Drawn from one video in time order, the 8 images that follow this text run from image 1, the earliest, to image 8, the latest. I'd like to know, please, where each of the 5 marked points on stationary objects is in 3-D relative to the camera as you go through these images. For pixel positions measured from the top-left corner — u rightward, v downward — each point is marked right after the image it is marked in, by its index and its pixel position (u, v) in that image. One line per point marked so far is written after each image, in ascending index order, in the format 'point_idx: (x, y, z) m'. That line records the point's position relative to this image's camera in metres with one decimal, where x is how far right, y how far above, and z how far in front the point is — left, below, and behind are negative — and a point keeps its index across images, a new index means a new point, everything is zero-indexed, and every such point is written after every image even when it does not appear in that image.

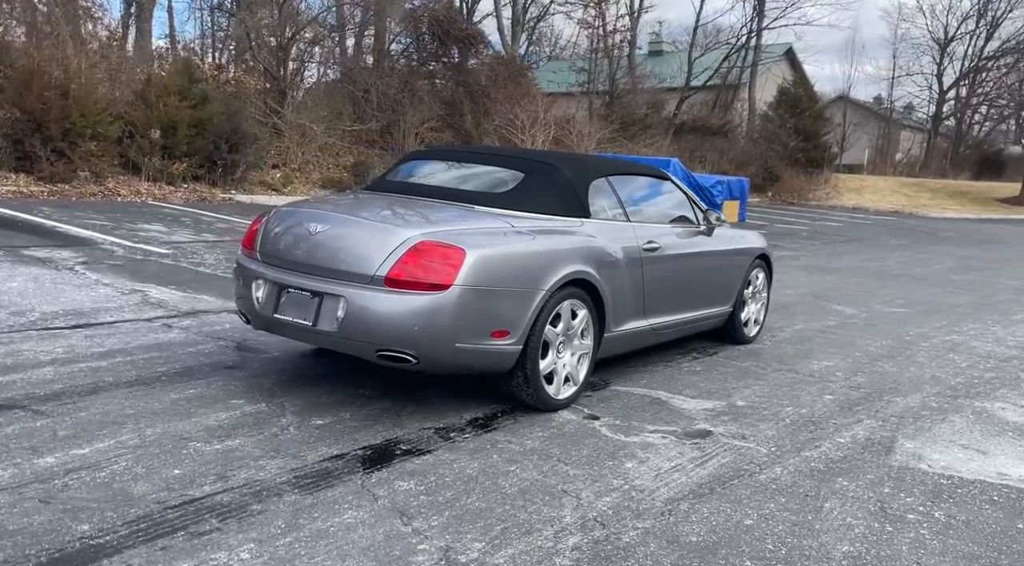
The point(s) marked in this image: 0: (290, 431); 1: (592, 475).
0: (-1.1, -0.7, +4.1) m
1: (+0.4, -0.9, +3.8) m
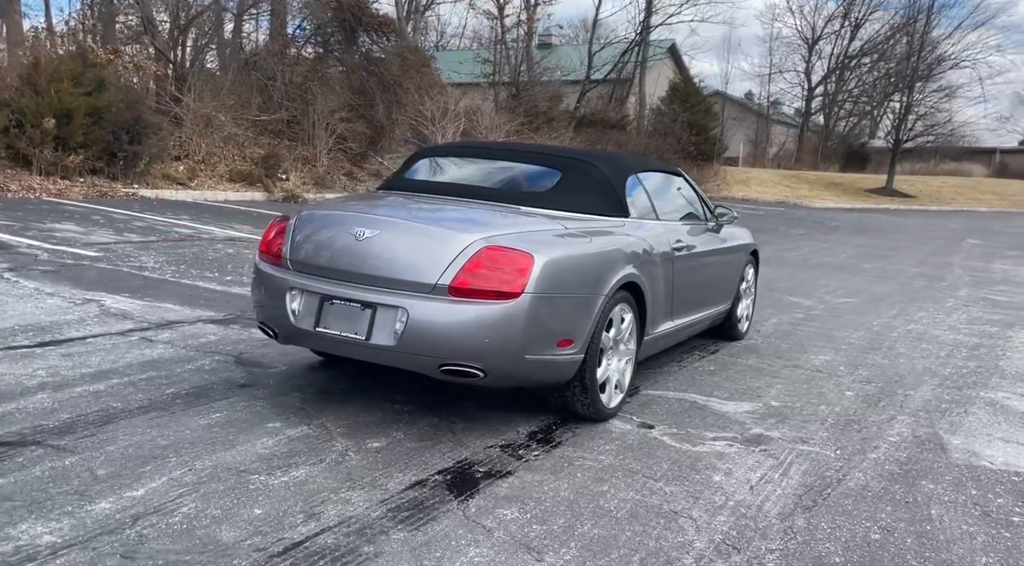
0: (-0.7, -0.8, +3.8) m
1: (+0.8, -0.9, +3.6) m
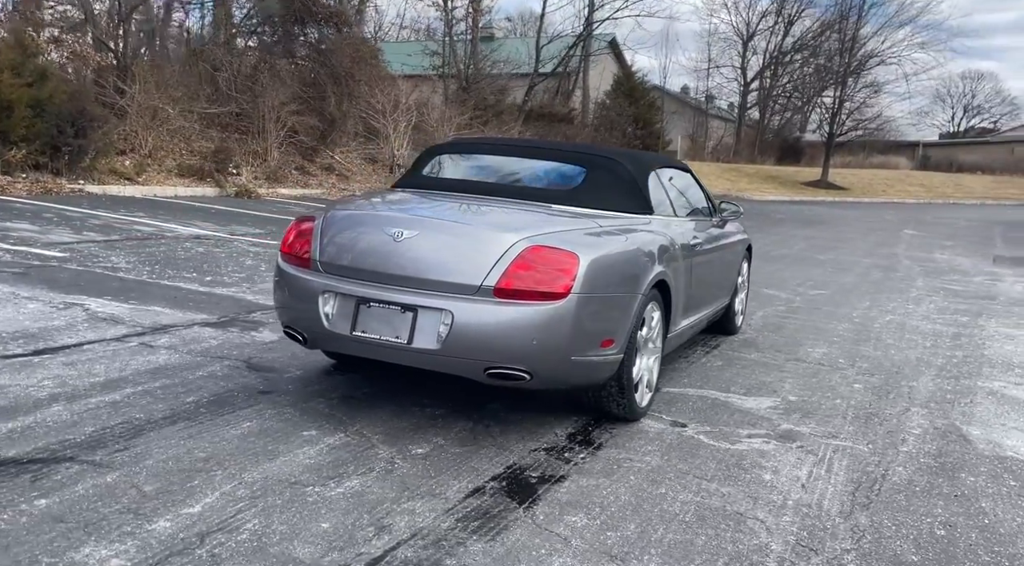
0: (-0.5, -0.8, +3.7) m
1: (+1.0, -0.9, +3.6) m
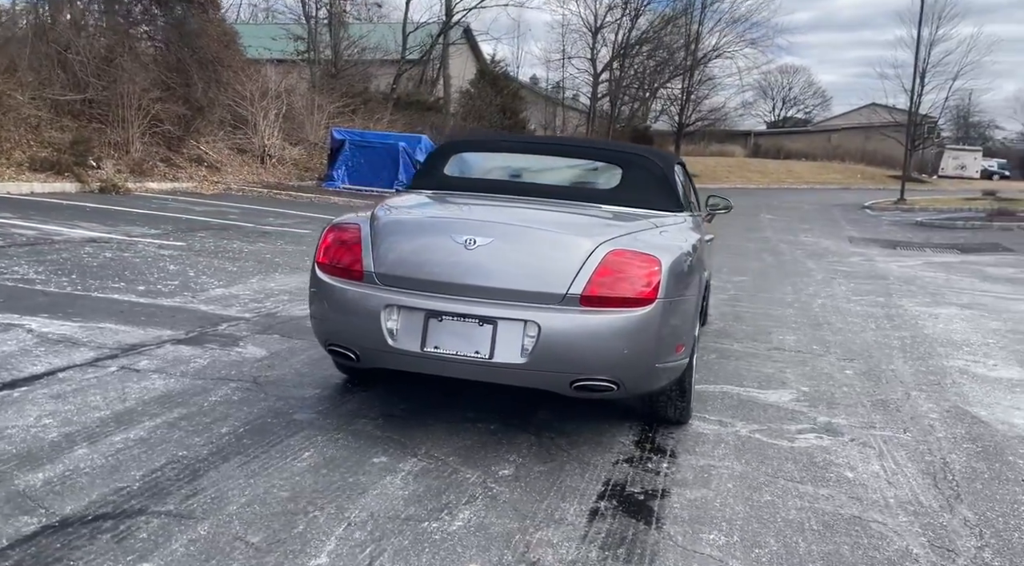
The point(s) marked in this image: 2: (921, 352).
0: (0.0, -0.8, +3.4) m
1: (+1.5, -0.9, +3.6) m
2: (+3.4, -0.6, +6.9) m
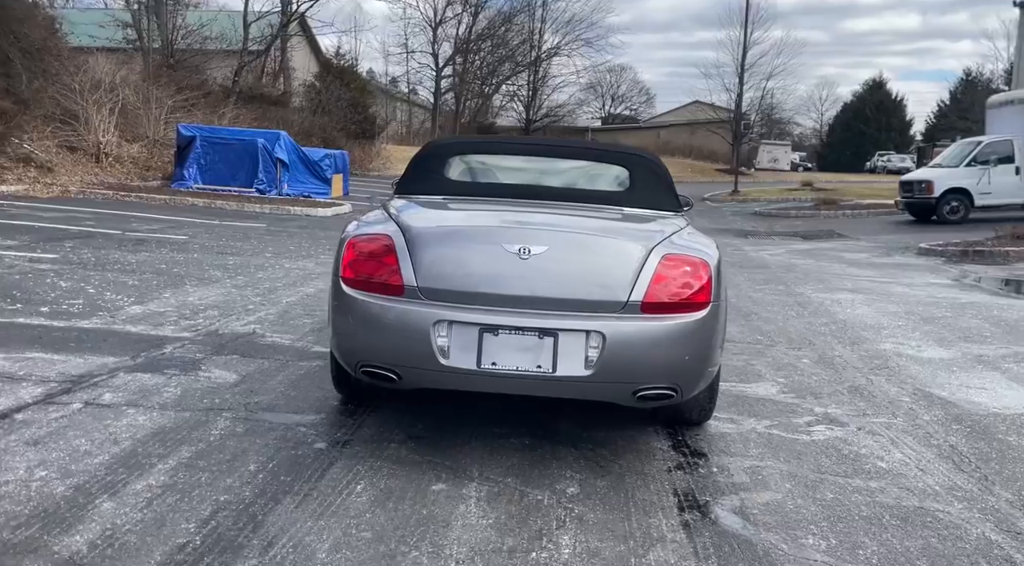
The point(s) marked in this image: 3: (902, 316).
0: (+0.3, -0.9, +3.3) m
1: (+1.7, -0.9, +3.7) m
2: (+2.9, -0.5, +7.3) m
3: (+4.0, -0.3, +8.7) m
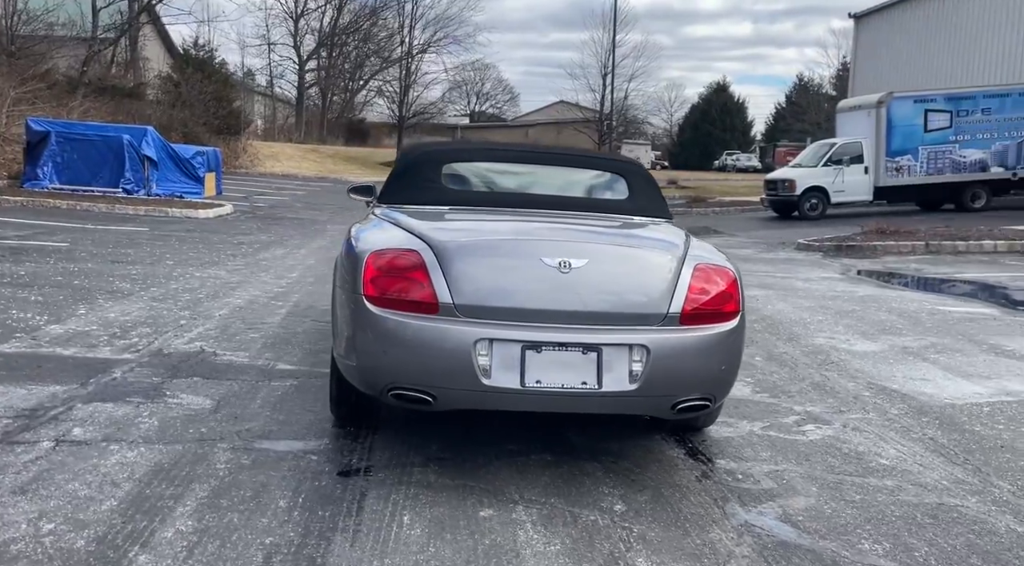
0: (+0.5, -0.9, +3.2) m
1: (+1.8, -0.9, +3.9) m
2: (+2.5, -0.5, +7.7) m
3: (+3.3, -0.3, +9.1) m
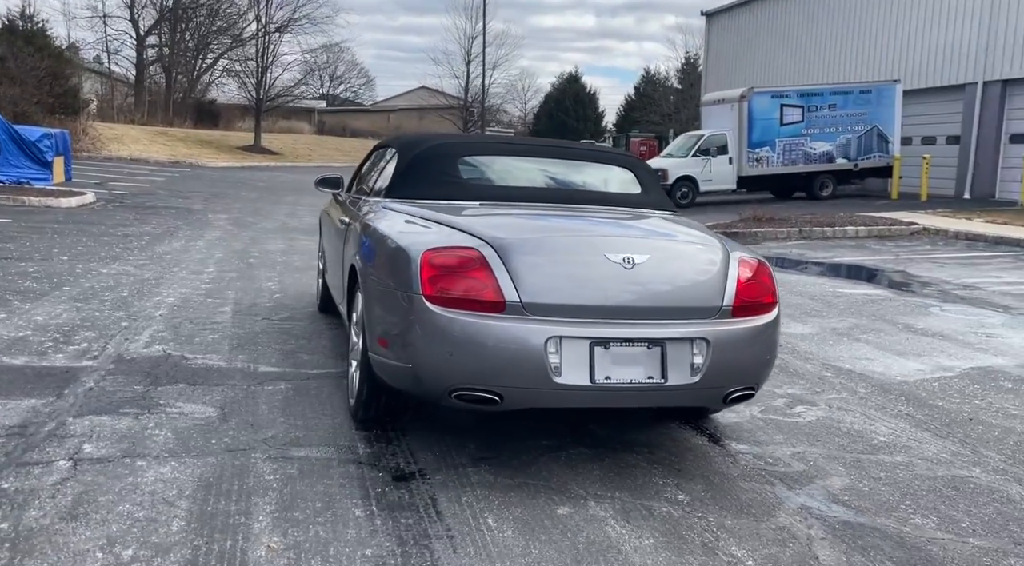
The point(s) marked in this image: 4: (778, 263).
0: (+0.8, -0.9, +3.3) m
1: (+2.0, -0.9, +4.2) m
2: (+2.0, -0.4, +8.0) m
3: (+2.6, -0.2, +9.6) m
4: (+4.6, +0.3, +14.4) m
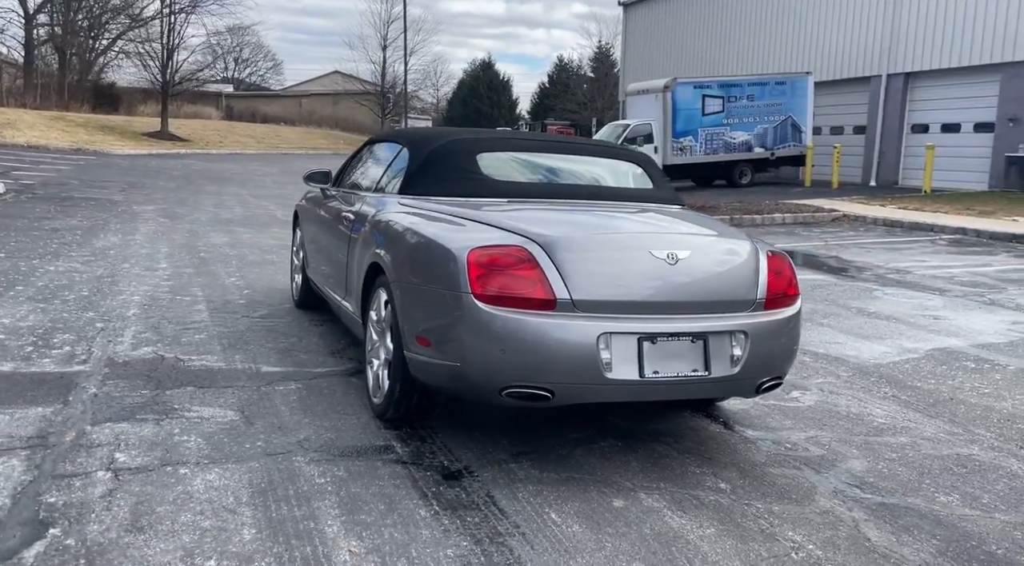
0: (+1.0, -0.9, +3.5) m
1: (+2.1, -0.8, +4.5) m
2: (+1.8, -0.2, +8.2) m
3: (+2.2, 0.0, +9.9) m
4: (+3.7, +0.6, +14.9) m
